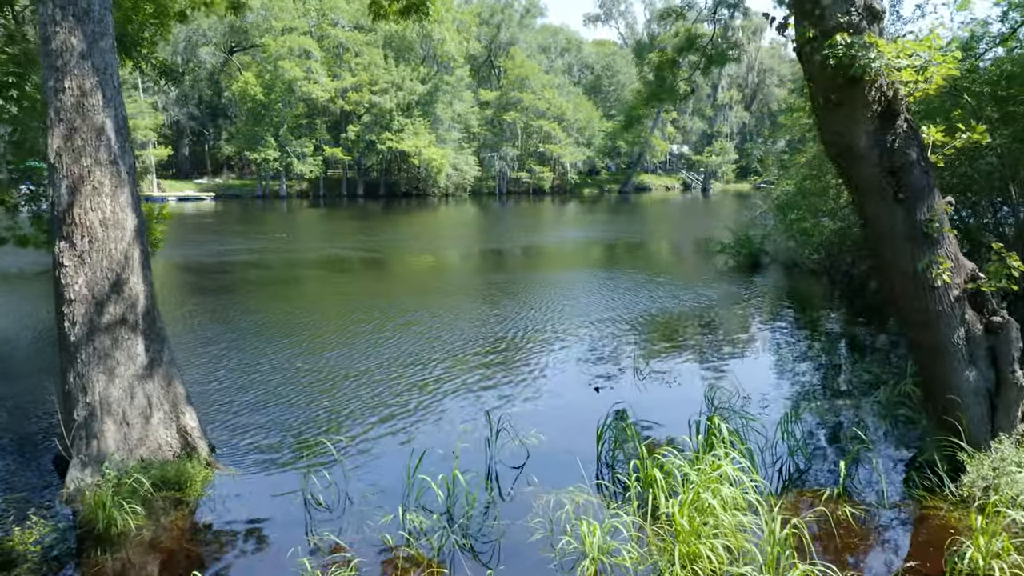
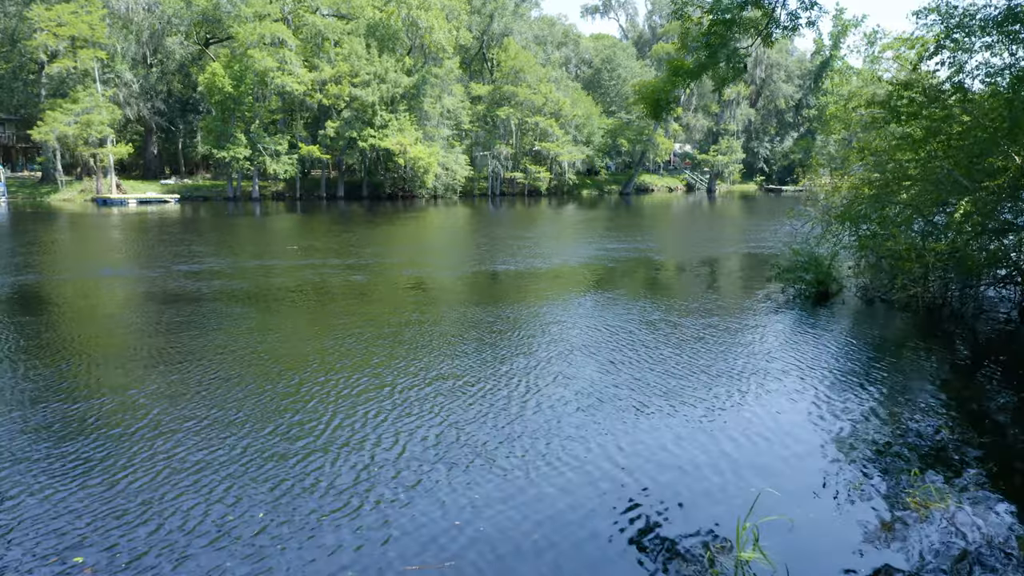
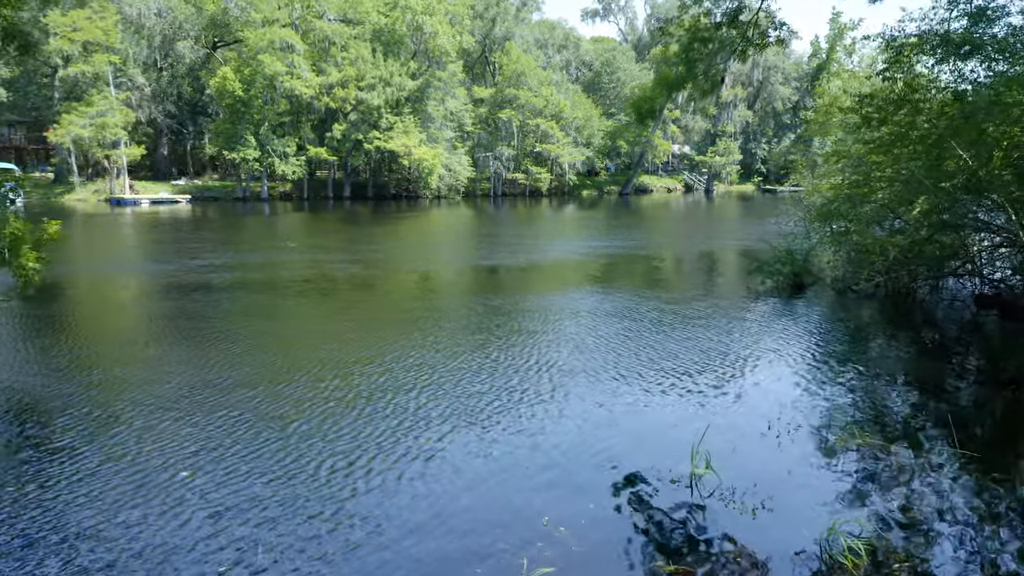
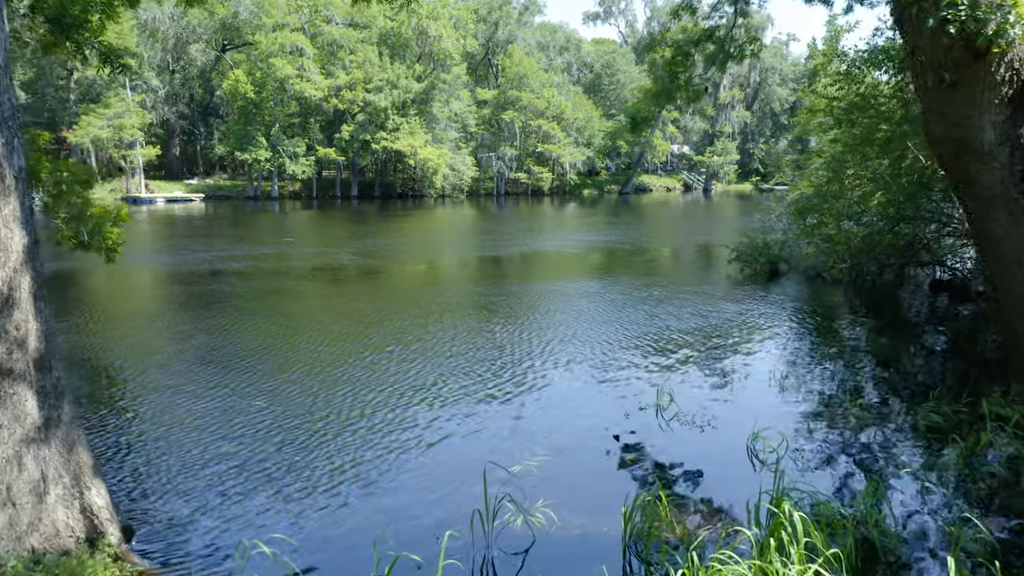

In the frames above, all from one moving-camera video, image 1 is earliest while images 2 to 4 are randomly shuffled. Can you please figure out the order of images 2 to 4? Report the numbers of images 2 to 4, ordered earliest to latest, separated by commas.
4, 3, 2
